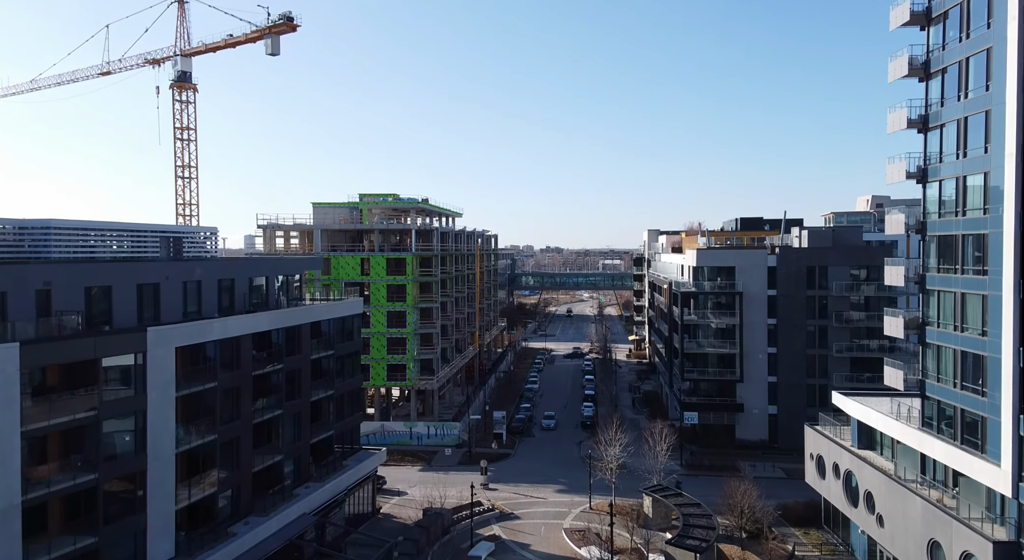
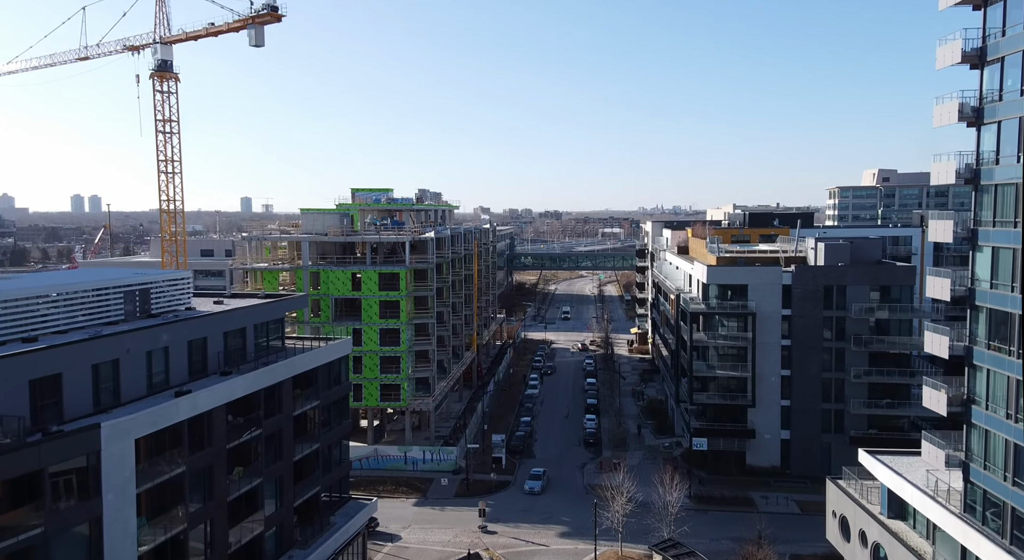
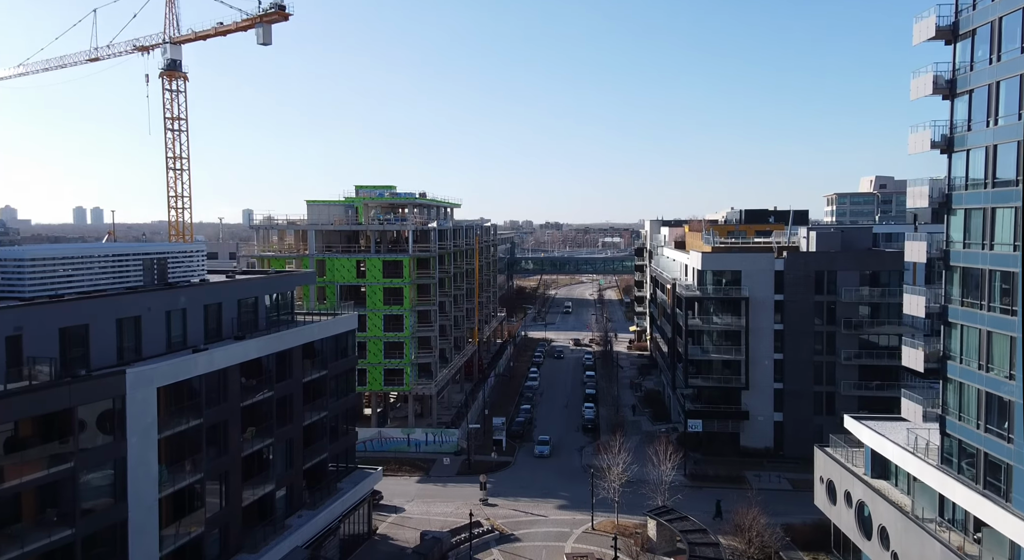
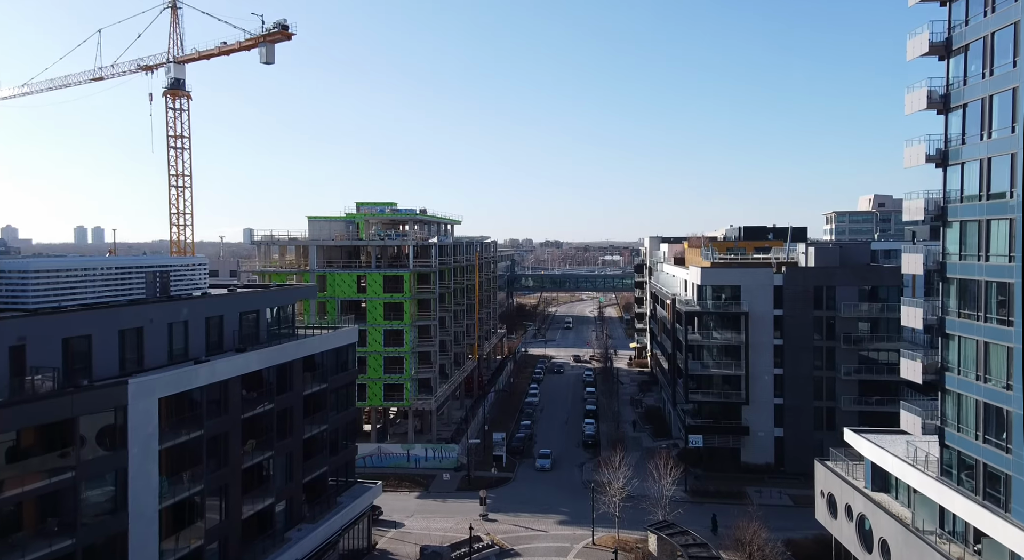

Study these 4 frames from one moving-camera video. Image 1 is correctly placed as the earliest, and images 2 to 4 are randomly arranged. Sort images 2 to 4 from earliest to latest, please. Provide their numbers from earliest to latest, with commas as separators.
4, 3, 2
